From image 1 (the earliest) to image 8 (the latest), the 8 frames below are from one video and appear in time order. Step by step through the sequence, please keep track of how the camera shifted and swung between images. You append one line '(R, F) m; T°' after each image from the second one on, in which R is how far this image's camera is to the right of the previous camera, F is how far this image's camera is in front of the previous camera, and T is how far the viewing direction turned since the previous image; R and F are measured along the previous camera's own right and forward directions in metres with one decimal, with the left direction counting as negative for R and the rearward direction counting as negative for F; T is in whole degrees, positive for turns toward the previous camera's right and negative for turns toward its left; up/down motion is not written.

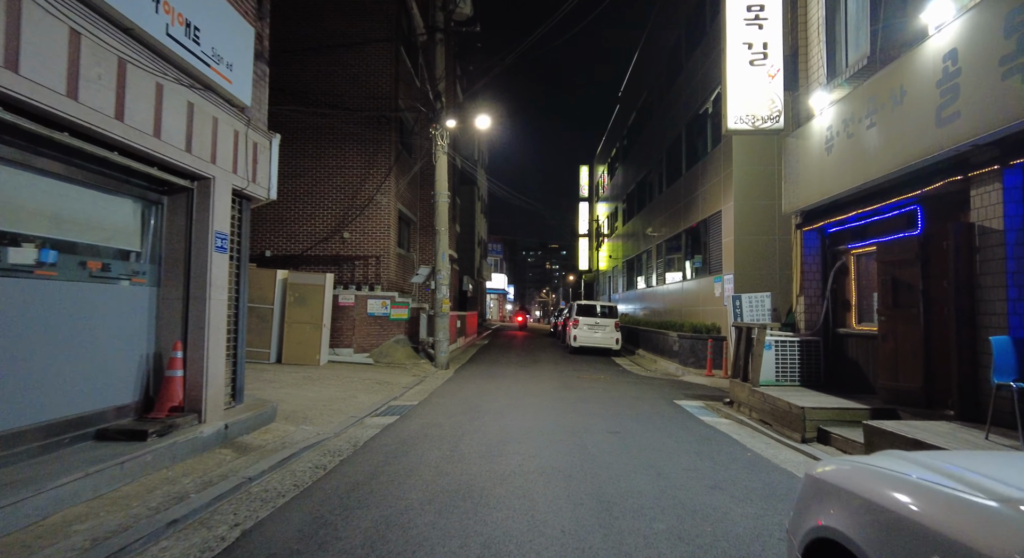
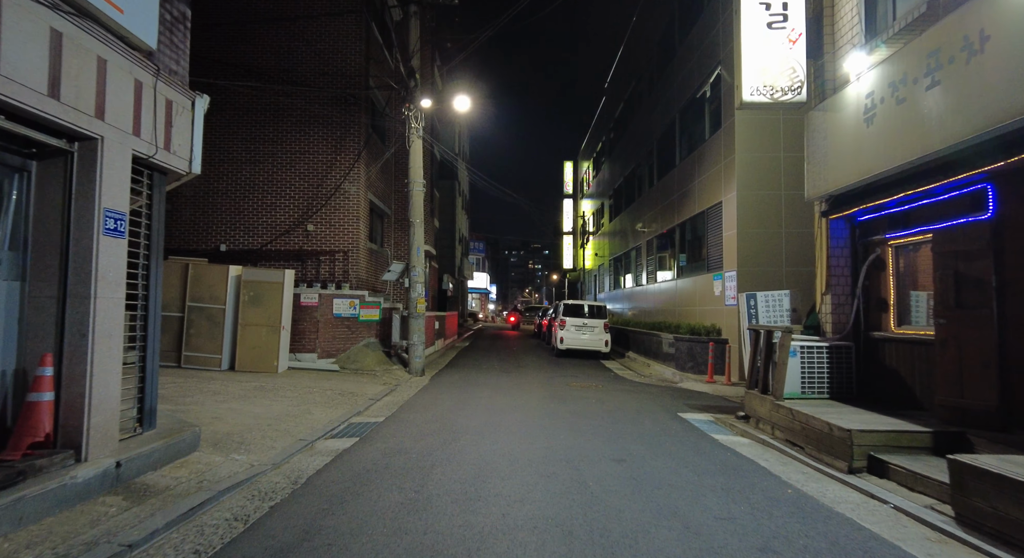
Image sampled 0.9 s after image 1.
(0.0, +1.4) m; +2°
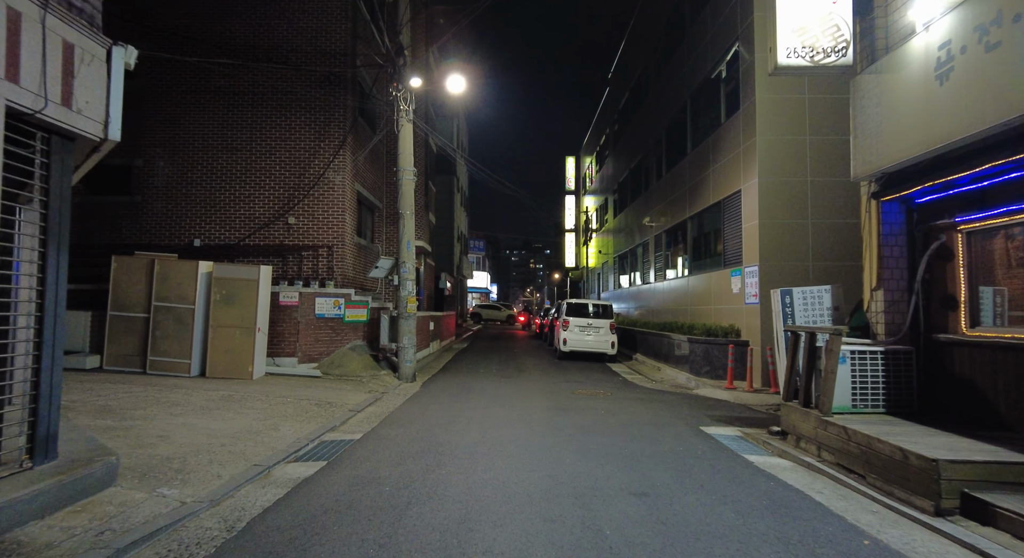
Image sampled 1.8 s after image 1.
(+0.1, +1.2) m; 0°
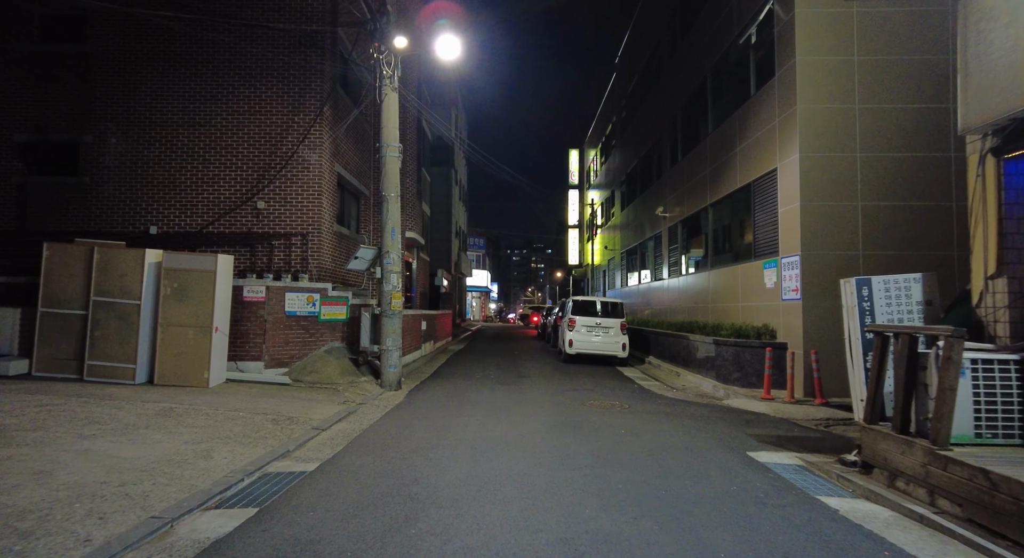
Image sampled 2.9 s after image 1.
(0.0, +1.8) m; 0°
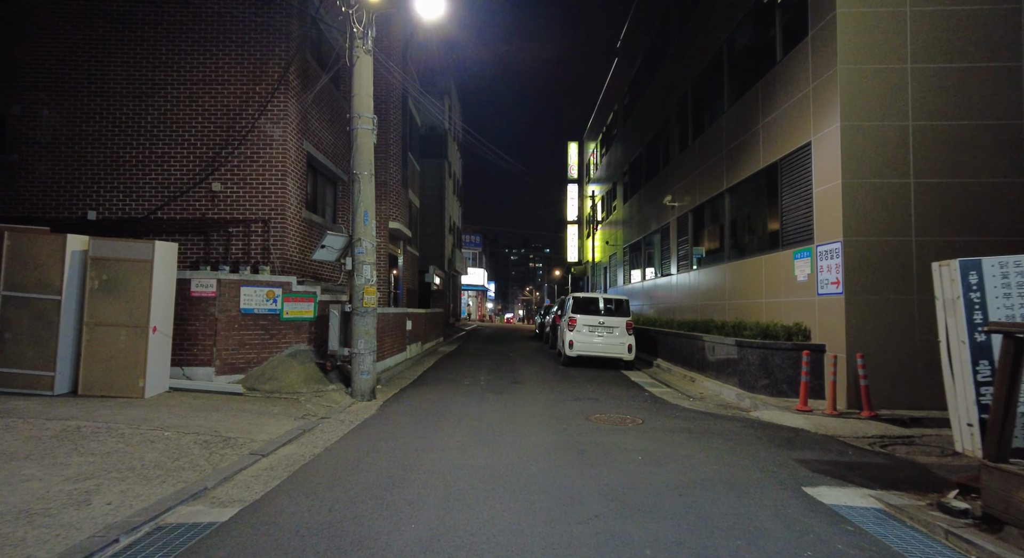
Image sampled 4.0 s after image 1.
(+0.1, +1.6) m; 0°
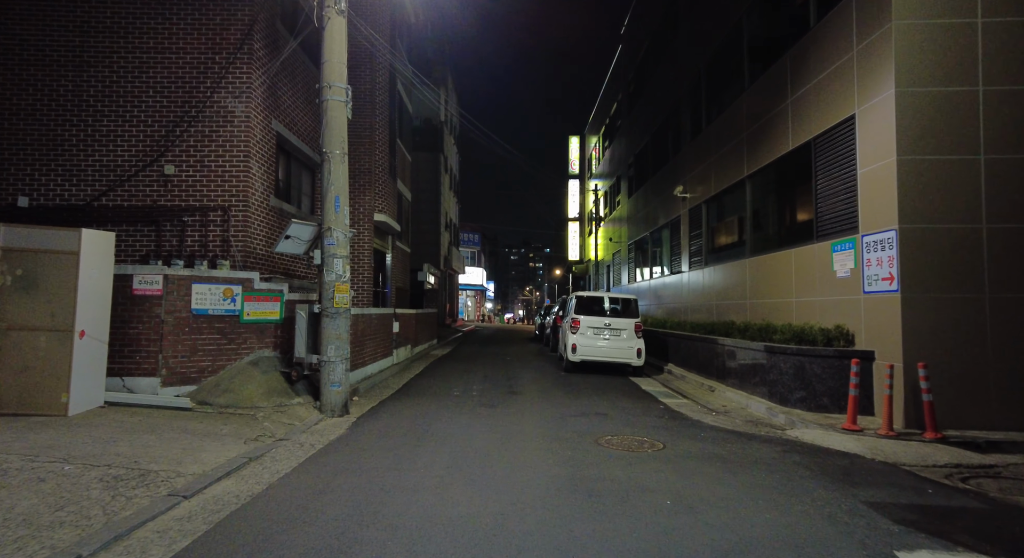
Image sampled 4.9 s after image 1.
(+0.1, +1.4) m; 0°
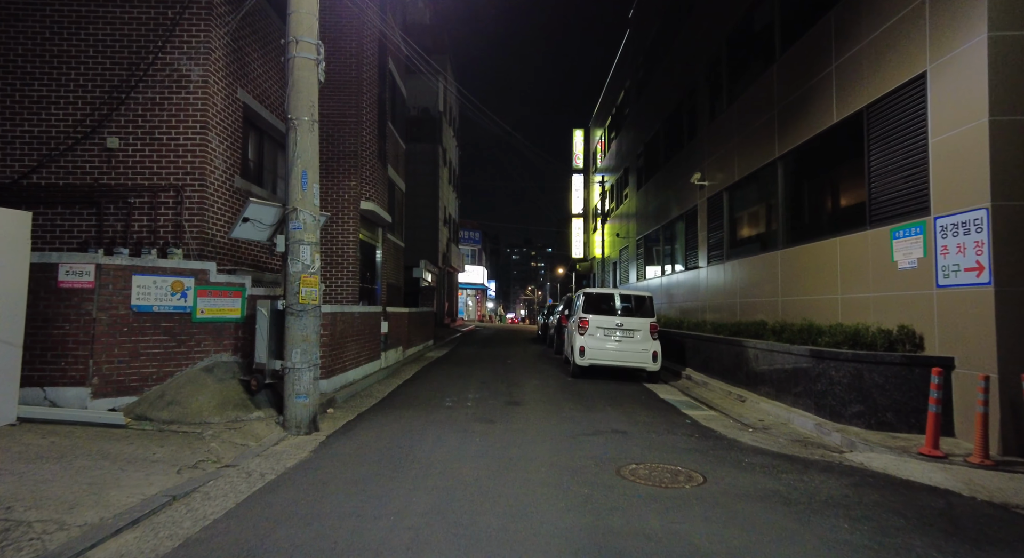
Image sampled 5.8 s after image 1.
(0.0, +1.4) m; 0°
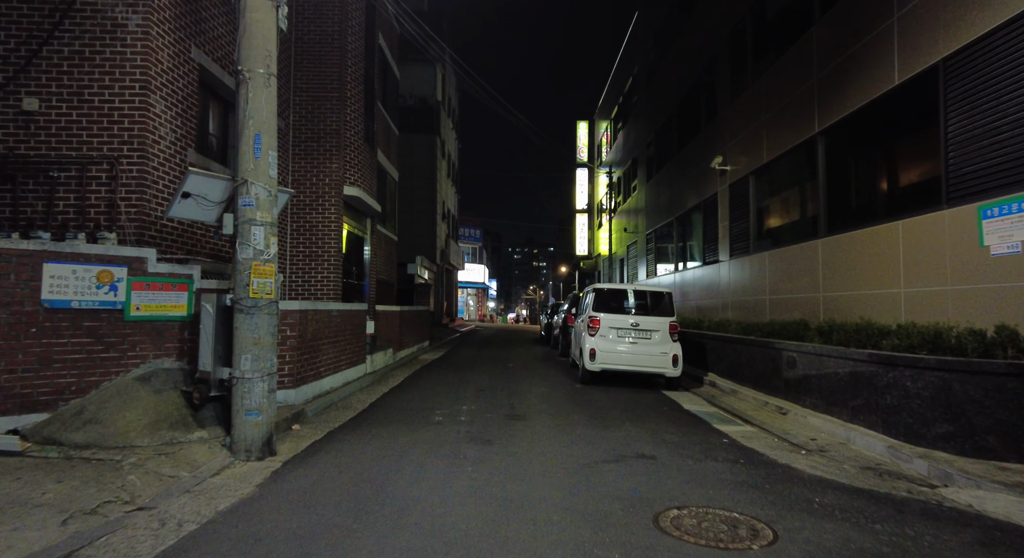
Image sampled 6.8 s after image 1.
(0.0, +1.4) m; 0°
